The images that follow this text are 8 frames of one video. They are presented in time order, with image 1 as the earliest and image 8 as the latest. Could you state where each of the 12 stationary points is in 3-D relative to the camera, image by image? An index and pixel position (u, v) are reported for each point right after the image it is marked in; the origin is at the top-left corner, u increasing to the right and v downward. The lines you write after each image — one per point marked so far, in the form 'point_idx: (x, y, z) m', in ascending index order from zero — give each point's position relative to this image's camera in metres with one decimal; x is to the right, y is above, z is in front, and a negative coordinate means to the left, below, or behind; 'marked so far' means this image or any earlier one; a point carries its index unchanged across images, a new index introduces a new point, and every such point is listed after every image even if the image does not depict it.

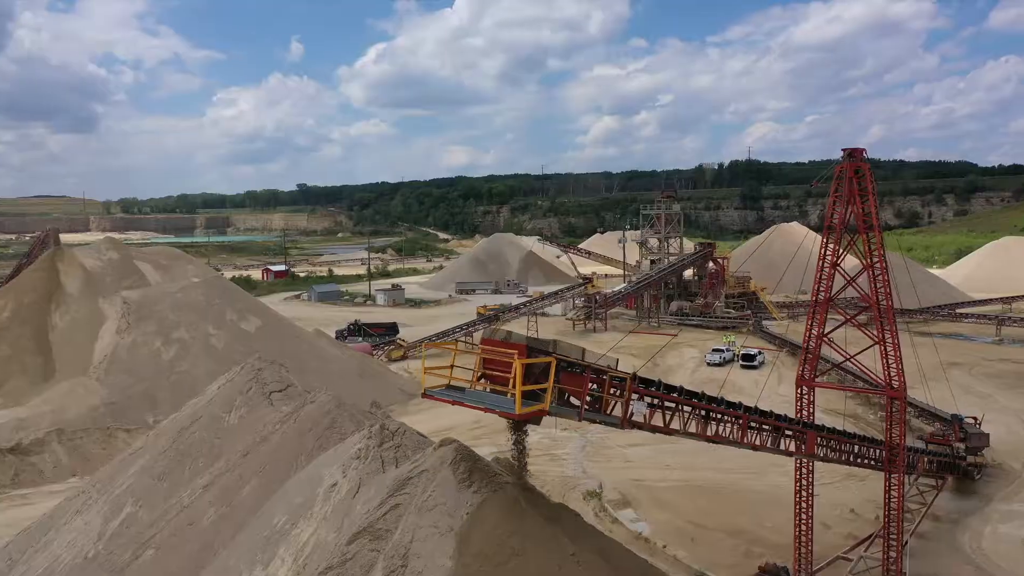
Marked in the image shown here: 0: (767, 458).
0: (+5.5, -3.7, +18.0) m
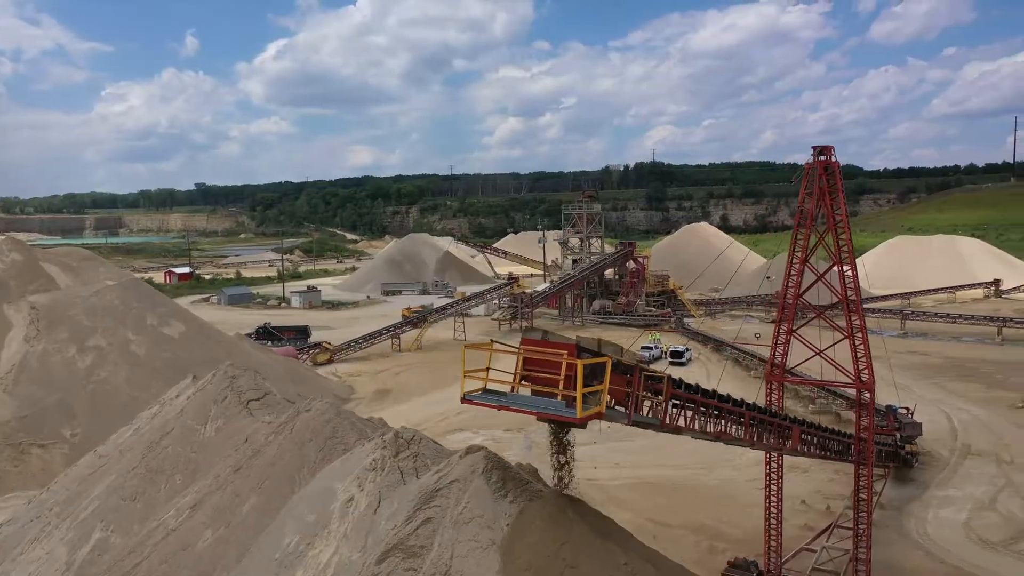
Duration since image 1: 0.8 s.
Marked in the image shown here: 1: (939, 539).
0: (+4.4, -3.7, +18.2) m
1: (+7.0, -4.1, +13.4) m
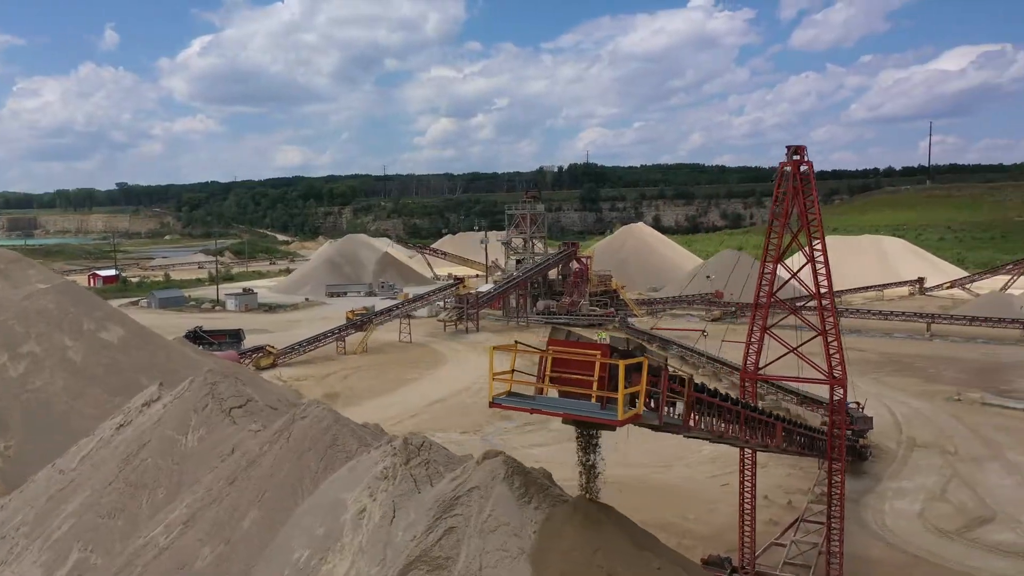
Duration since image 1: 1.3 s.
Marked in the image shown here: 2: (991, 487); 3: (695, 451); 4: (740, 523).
0: (+3.5, -3.7, +18.4) m
1: (+6.5, -4.1, +13.8) m
2: (+9.1, -3.8, +15.6) m
3: (+4.1, -3.7, +18.3) m
4: (+3.3, -3.3, +11.7) m
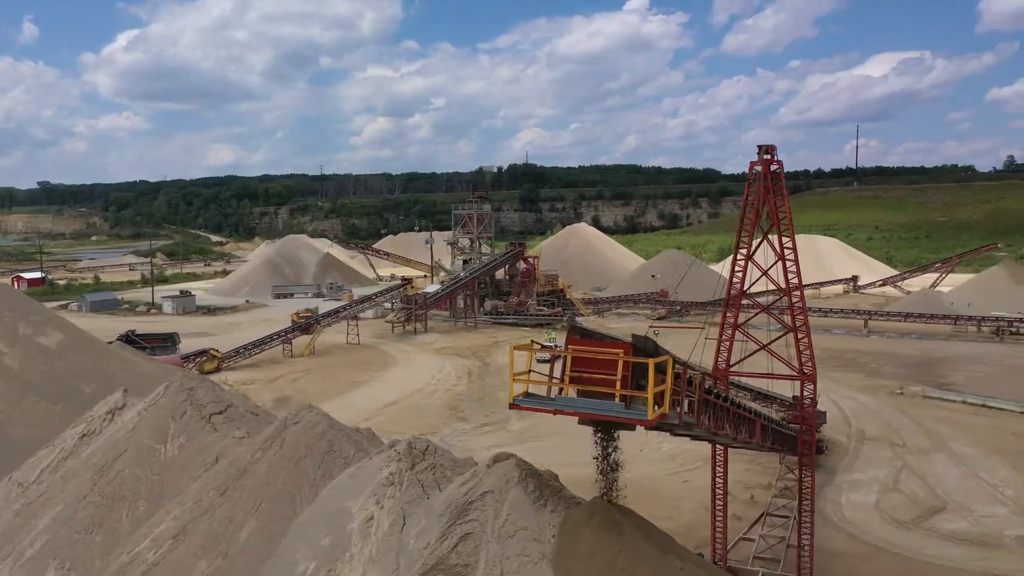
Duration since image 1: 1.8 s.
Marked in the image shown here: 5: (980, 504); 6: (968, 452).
0: (+2.6, -3.6, +18.5) m
1: (+5.9, -4.0, +14.1) m
2: (+8.4, -3.7, +16.1) m
3: (+3.2, -3.6, +18.5) m
4: (+2.9, -3.3, +11.8) m
5: (+8.4, -3.9, +14.7) m
6: (+9.8, -3.5, +17.6) m
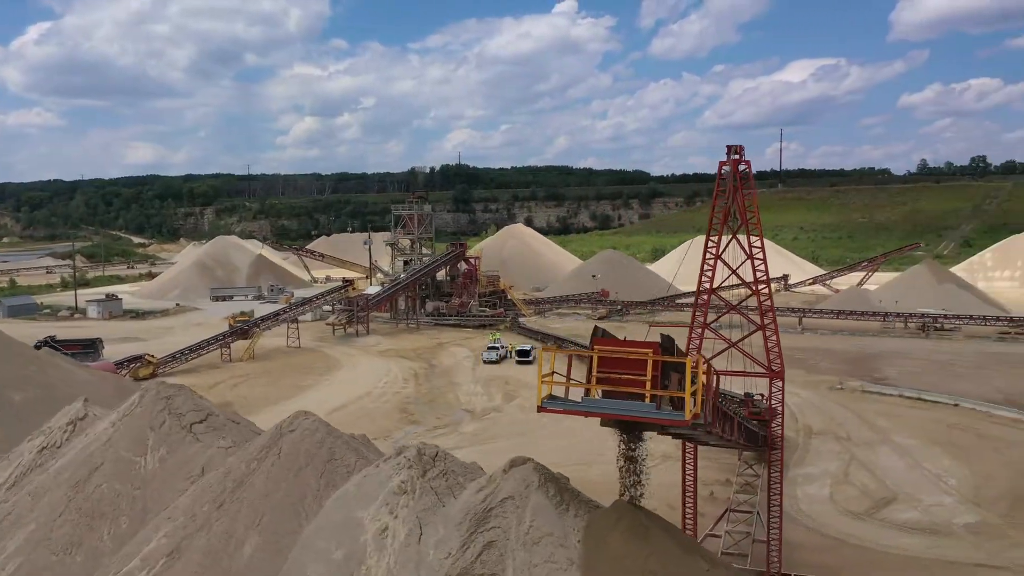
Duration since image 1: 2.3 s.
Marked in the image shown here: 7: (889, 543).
0: (+1.6, -3.6, +18.5) m
1: (+5.3, -4.0, +14.5) m
2: (+7.6, -3.7, +16.7) m
3: (+2.2, -3.6, +18.5) m
4: (+2.5, -3.3, +11.9) m
5: (+7.7, -3.8, +15.2) m
6: (+8.9, -3.5, +18.3) m
7: (+6.0, -4.1, +13.1) m
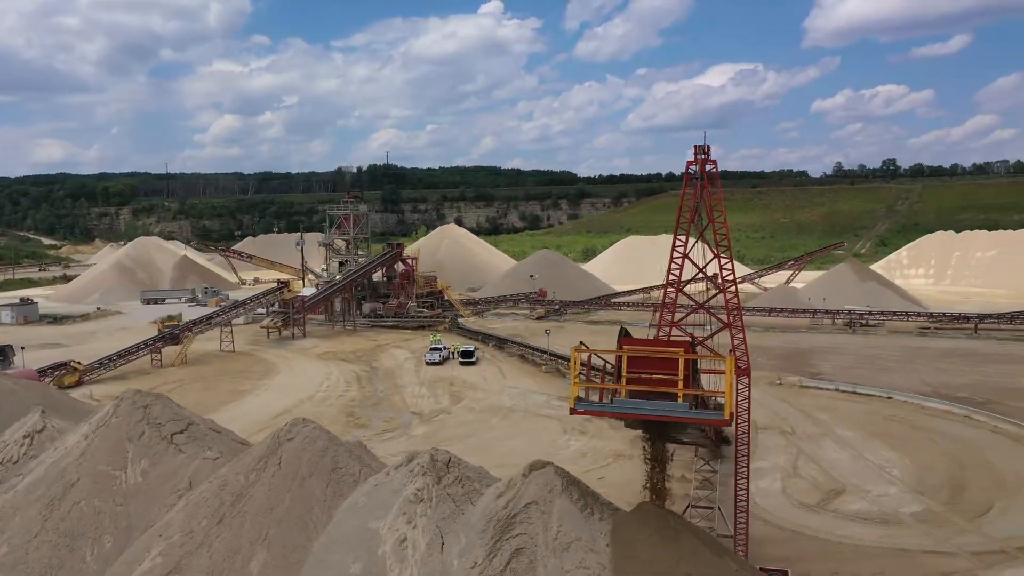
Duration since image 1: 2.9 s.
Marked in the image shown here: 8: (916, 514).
0: (+0.6, -3.6, +18.5) m
1: (+4.6, -4.0, +14.8) m
2: (+6.7, -3.6, +17.2) m
3: (+1.2, -3.6, +18.6) m
4: (+2.0, -3.3, +11.9) m
5: (+6.9, -3.8, +15.7) m
6: (+7.8, -3.4, +18.9) m
7: (+5.5, -4.0, +13.5) m
8: (+7.0, -3.9, +14.2) m
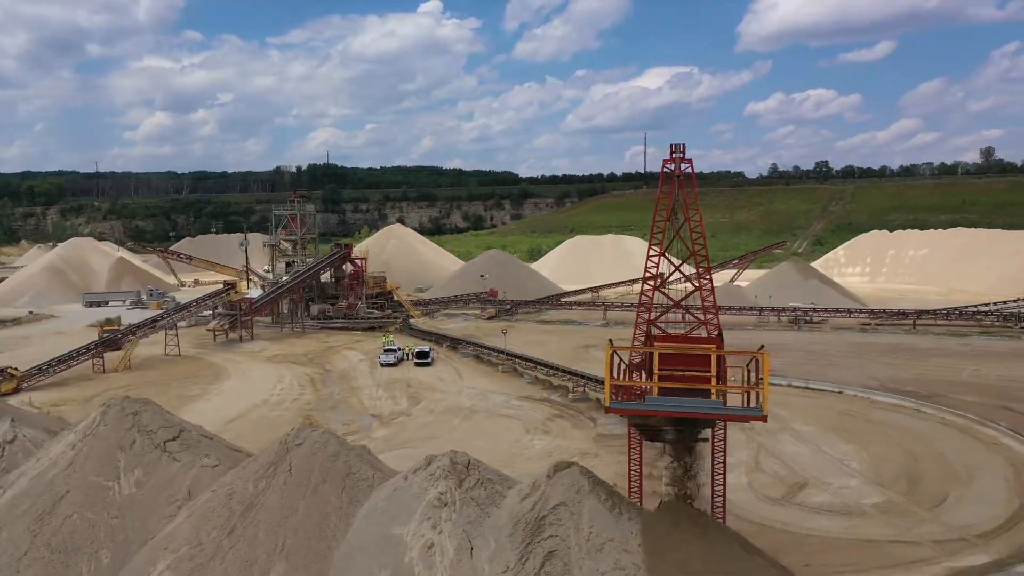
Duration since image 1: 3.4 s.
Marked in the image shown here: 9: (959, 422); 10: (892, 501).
0: (-0.2, -3.6, +18.4) m
1: (+4.1, -3.9, +15.0) m
2: (+6.0, -3.6, +17.5) m
3: (+0.4, -3.6, +18.5) m
4: (+1.7, -3.3, +12.0) m
5: (+6.3, -3.7, +16.1) m
6: (+7.0, -3.4, +19.3) m
7: (+5.0, -4.0, +13.7) m
8: (+6.5, -3.9, +14.6) m
9: (+10.7, -3.2, +19.6) m
10: (+6.8, -3.8, +14.7) m
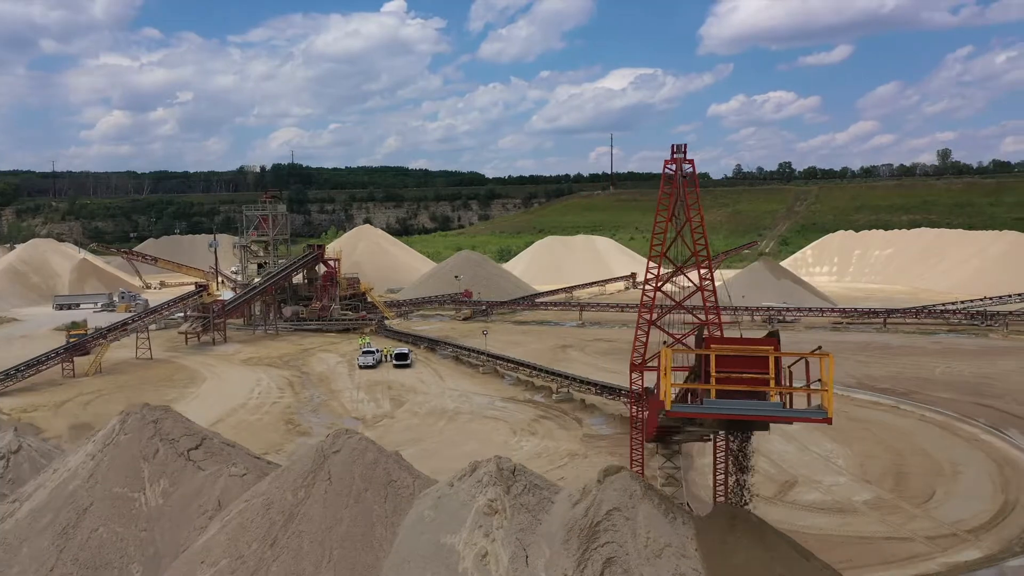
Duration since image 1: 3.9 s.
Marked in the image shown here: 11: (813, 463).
0: (-0.5, -3.7, +18.3) m
1: (+4.0, -3.9, +15.1) m
2: (+5.8, -3.6, +17.7) m
3: (+0.1, -3.6, +18.4) m
4: (+1.7, -3.3, +11.9) m
5: (+6.2, -3.7, +16.3) m
6: (+6.6, -3.3, +19.5) m
7: (+5.0, -4.0, +13.9) m
8: (+6.4, -3.9, +14.8) m
9: (+10.4, -3.2, +20.0) m
10: (+6.7, -3.8, +14.9) m
11: (+6.2, -3.6, +17.0) m
